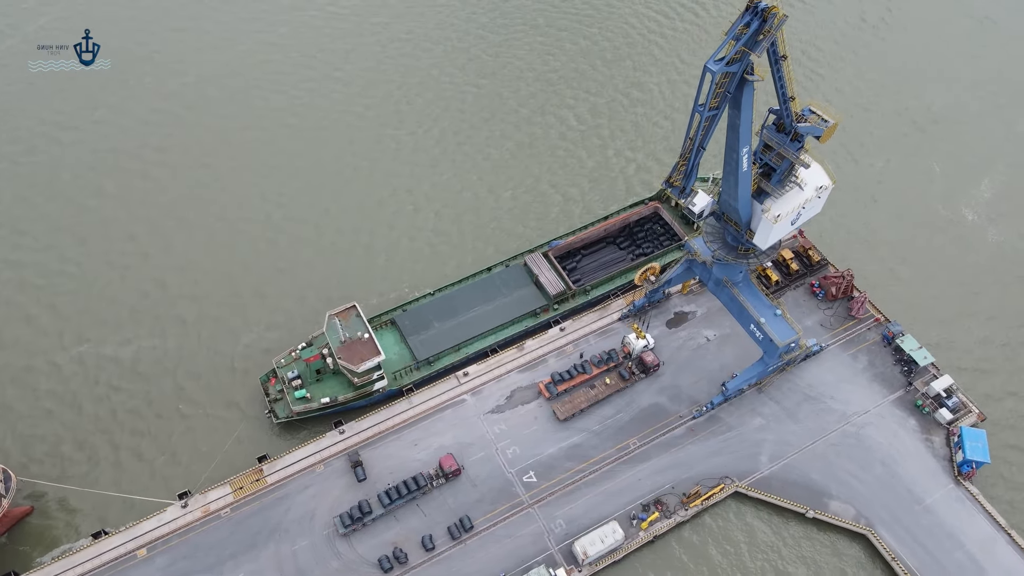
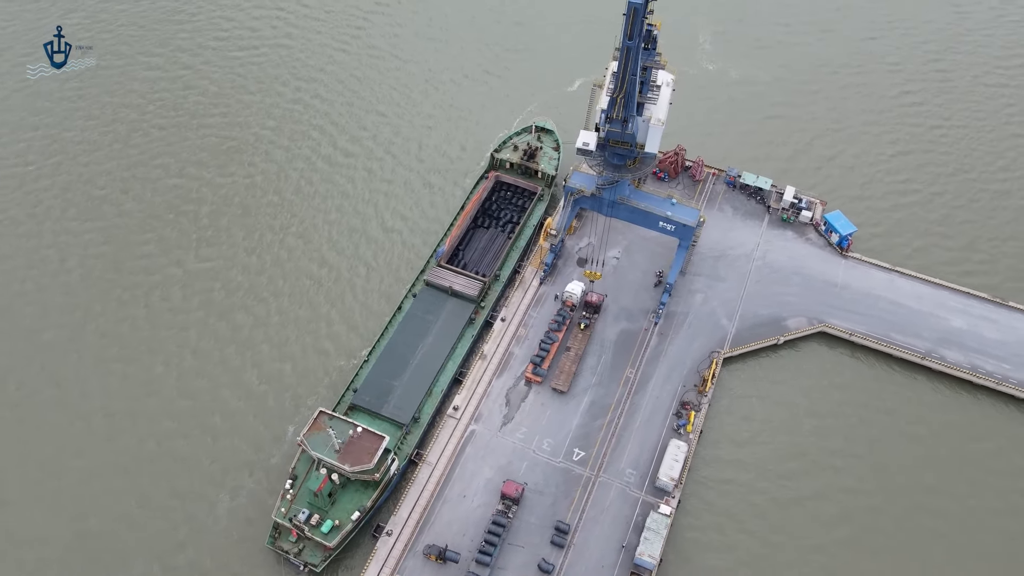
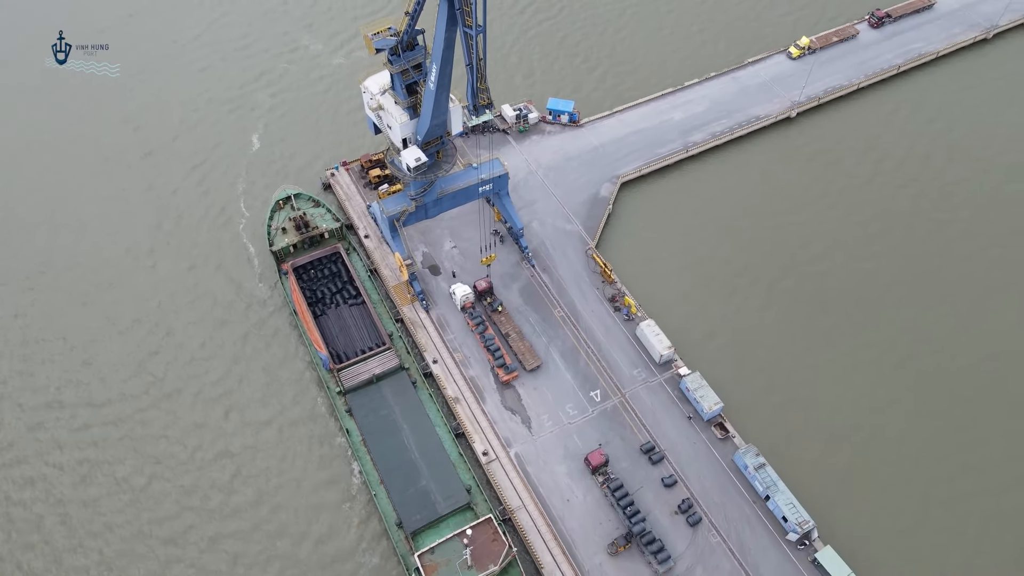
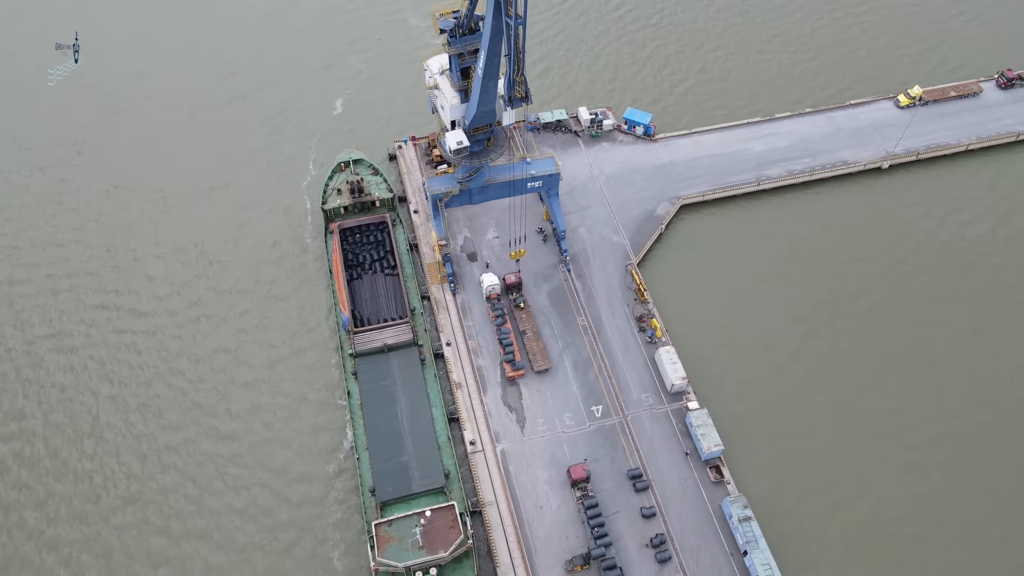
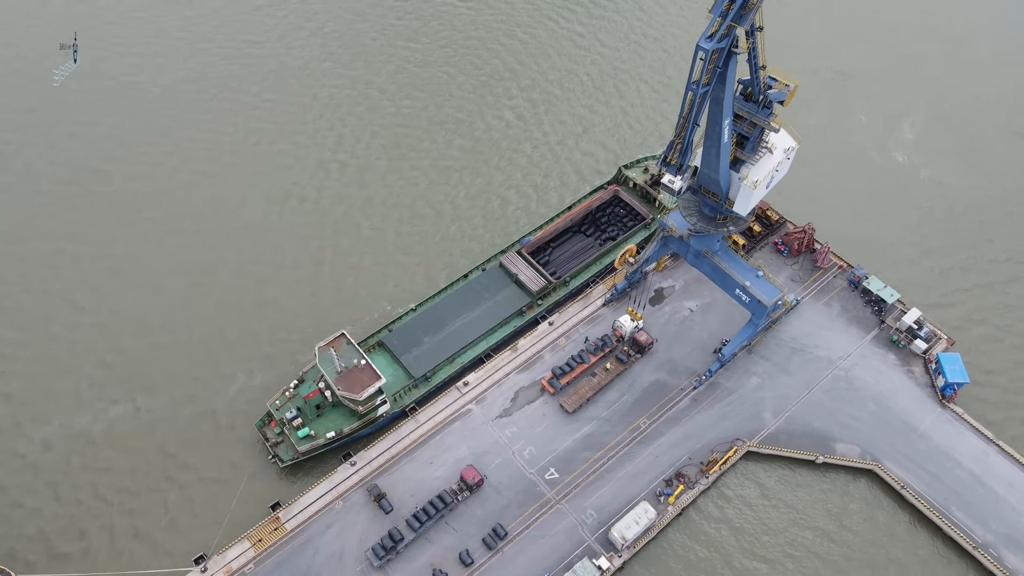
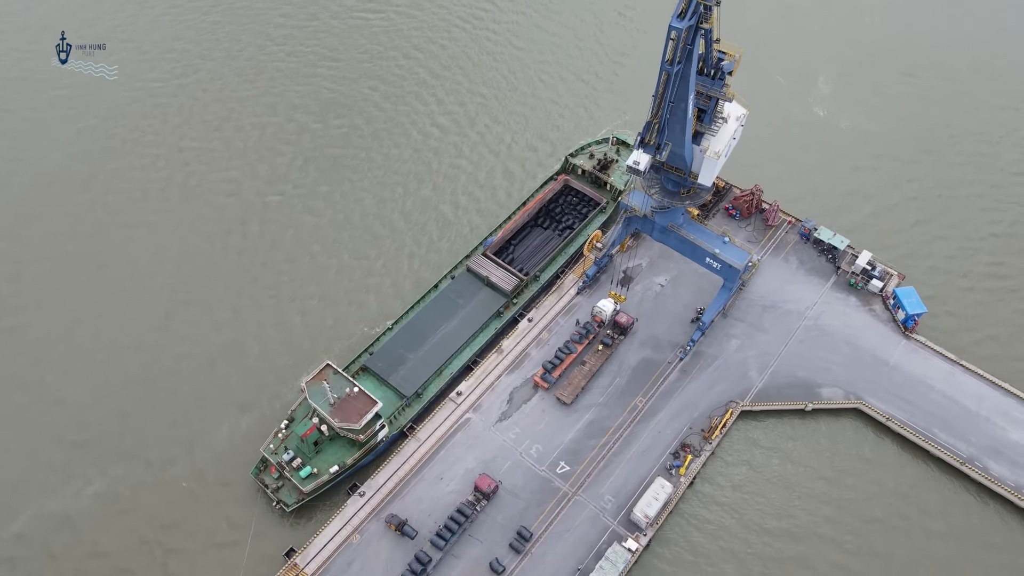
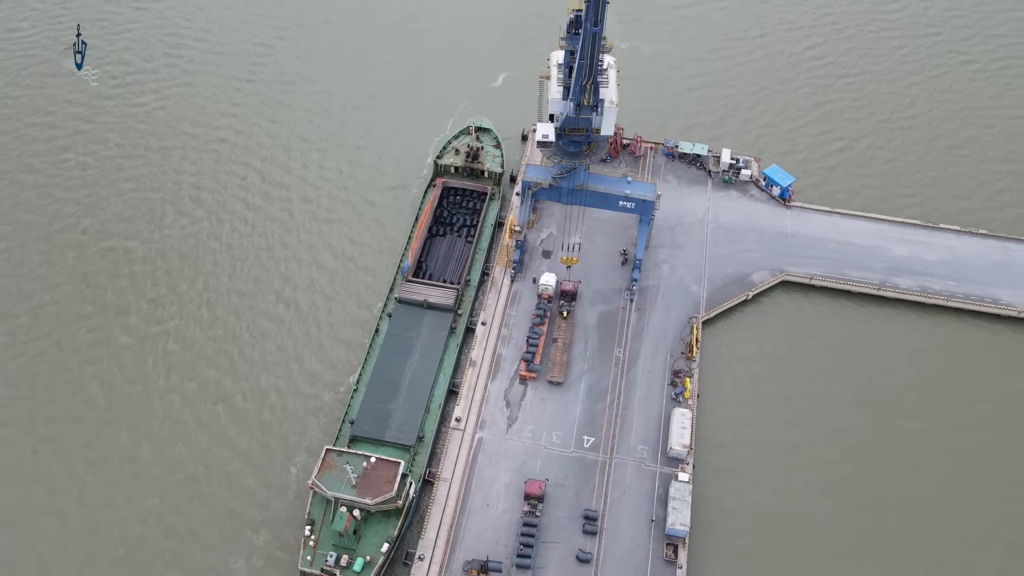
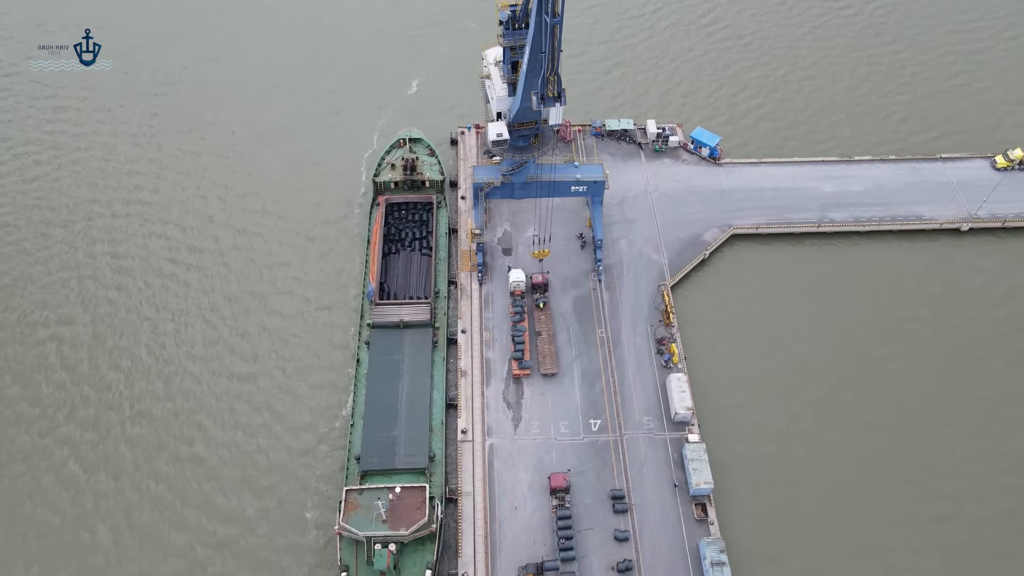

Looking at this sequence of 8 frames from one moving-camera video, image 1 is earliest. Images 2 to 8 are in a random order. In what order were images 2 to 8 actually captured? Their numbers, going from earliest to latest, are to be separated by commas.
5, 6, 2, 7, 8, 4, 3
